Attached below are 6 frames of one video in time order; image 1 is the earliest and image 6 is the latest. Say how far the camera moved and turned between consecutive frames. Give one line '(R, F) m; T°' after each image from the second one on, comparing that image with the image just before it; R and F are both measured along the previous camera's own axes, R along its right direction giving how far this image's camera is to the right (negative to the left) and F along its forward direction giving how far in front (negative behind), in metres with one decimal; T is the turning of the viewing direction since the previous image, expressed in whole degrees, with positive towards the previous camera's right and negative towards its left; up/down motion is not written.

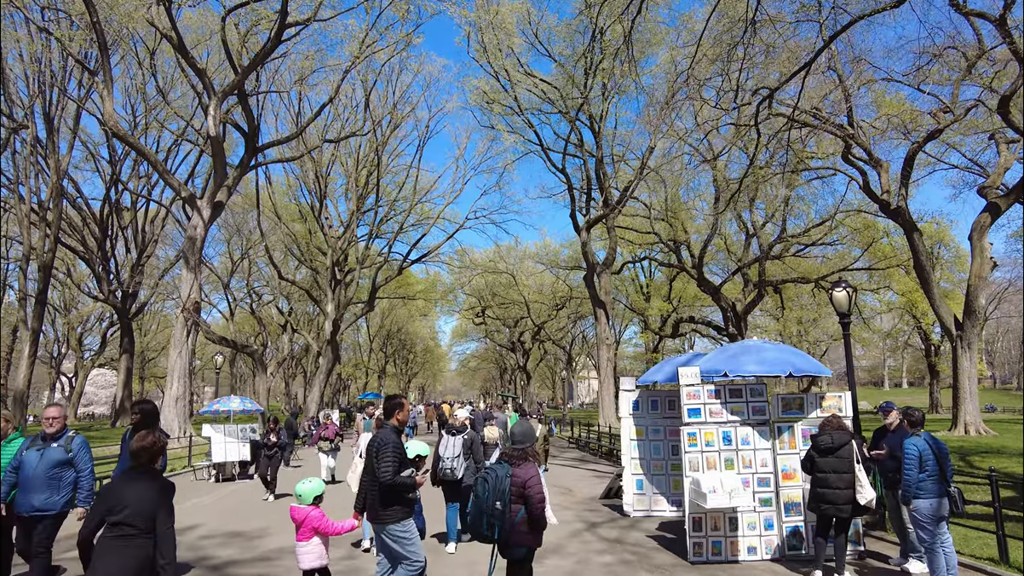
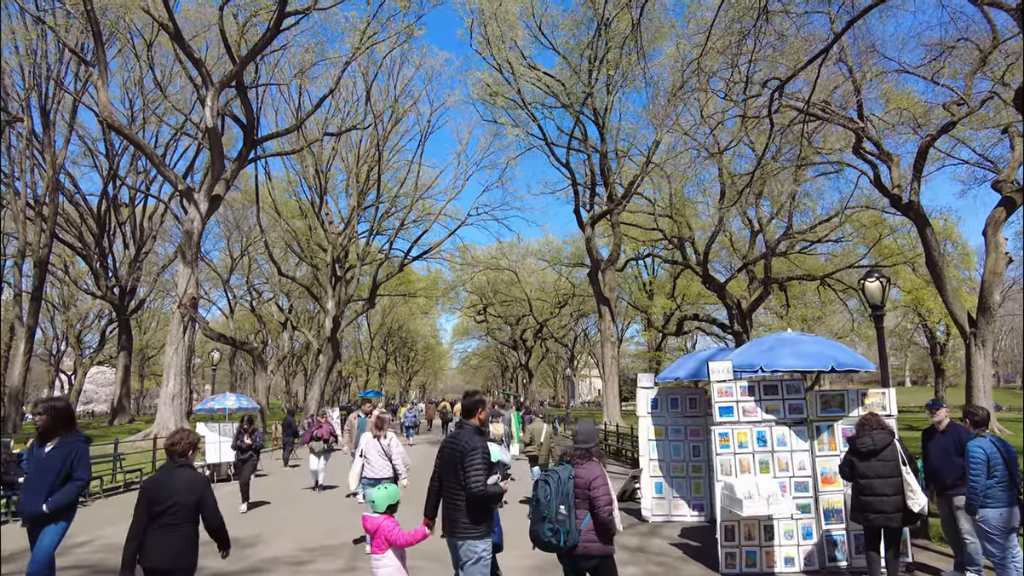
(-0.1, +0.3) m; 0°
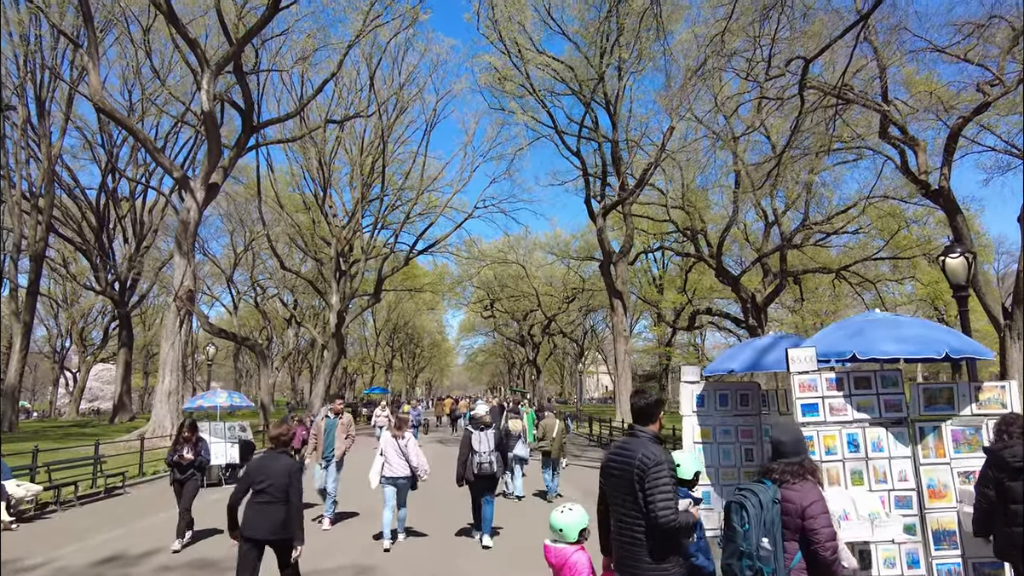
(-0.1, +0.7) m; 0°
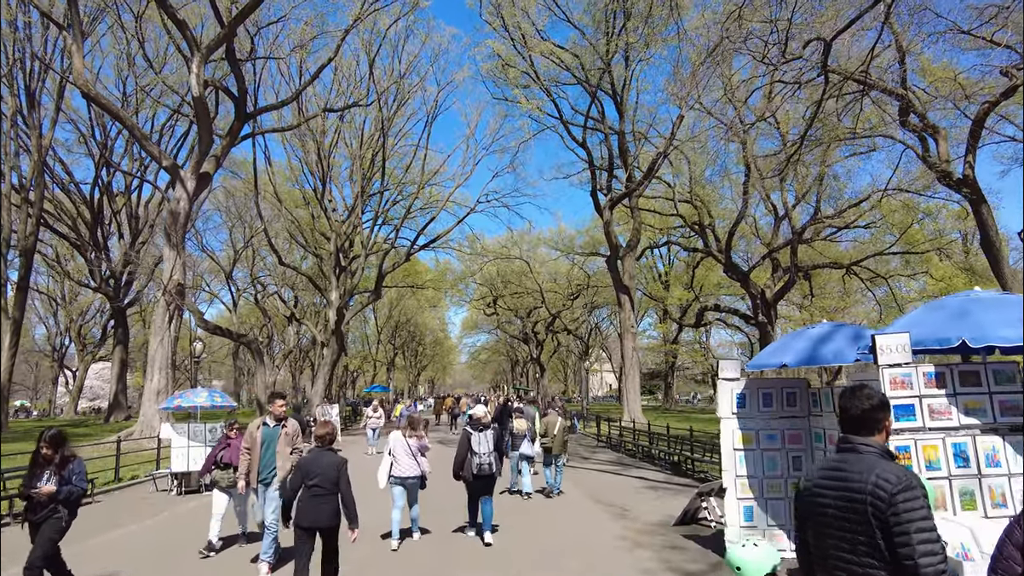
(0.0, +0.6) m; 0°
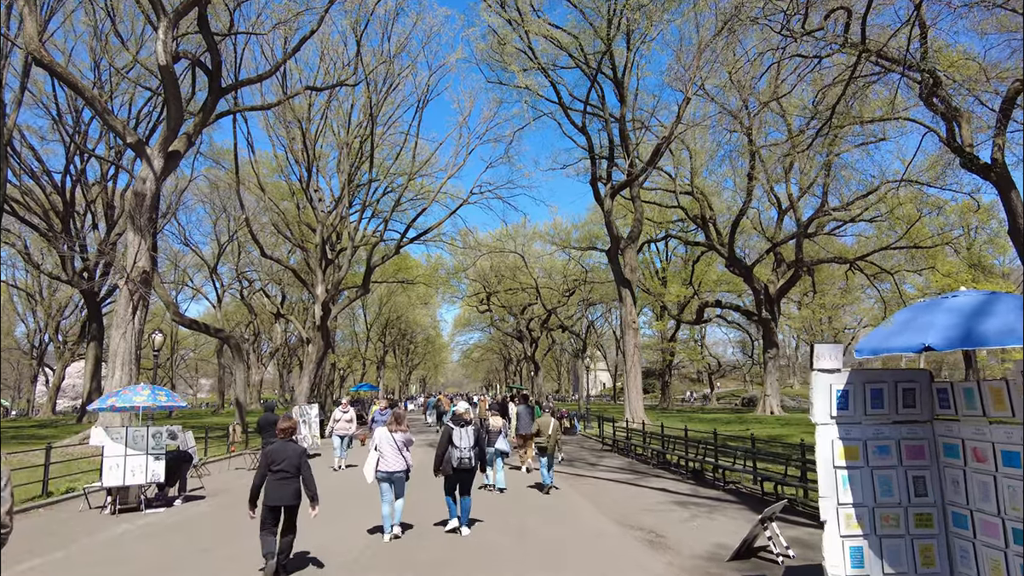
(-0.1, +1.0) m; +1°
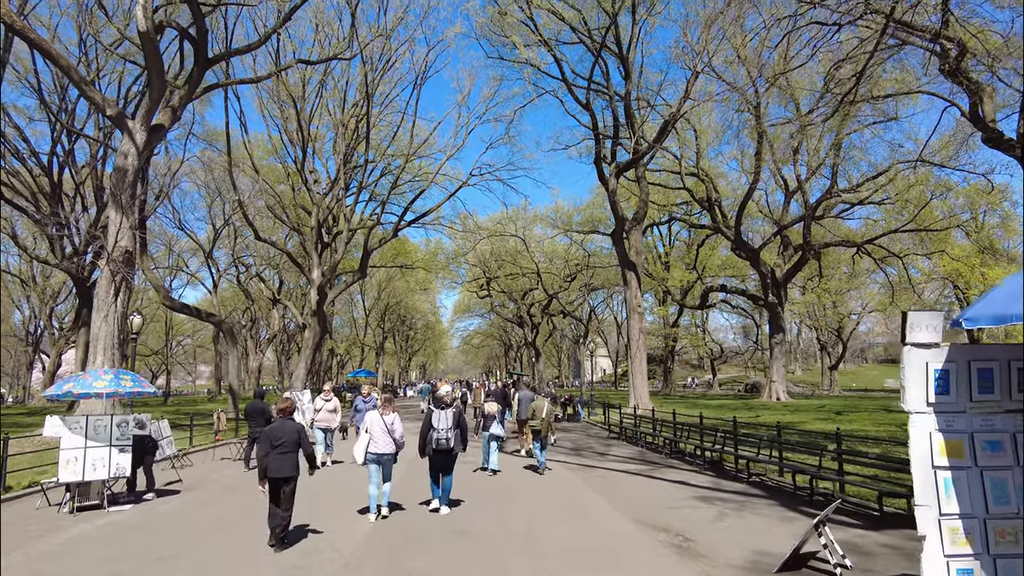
(0.0, +0.6) m; 0°
